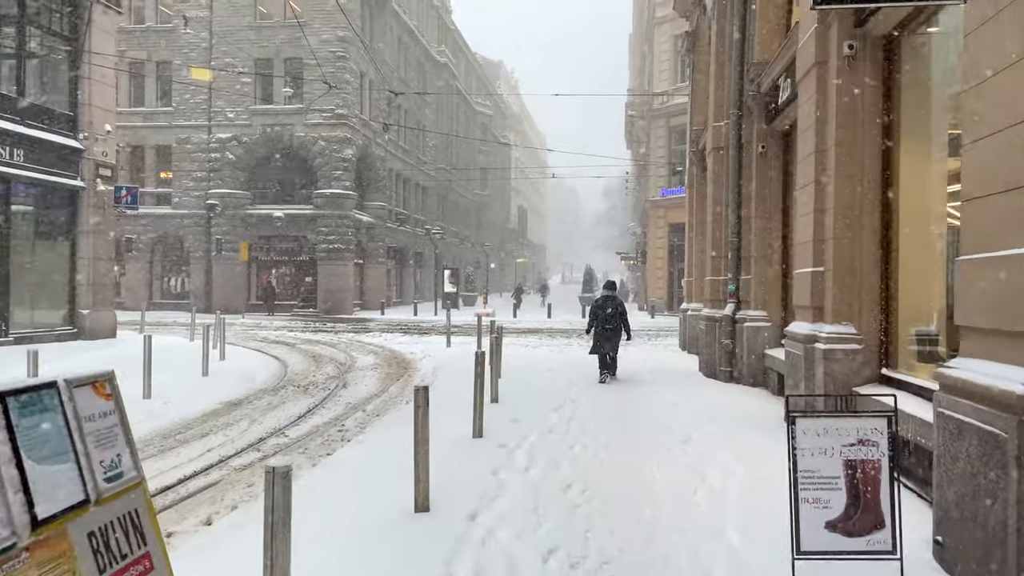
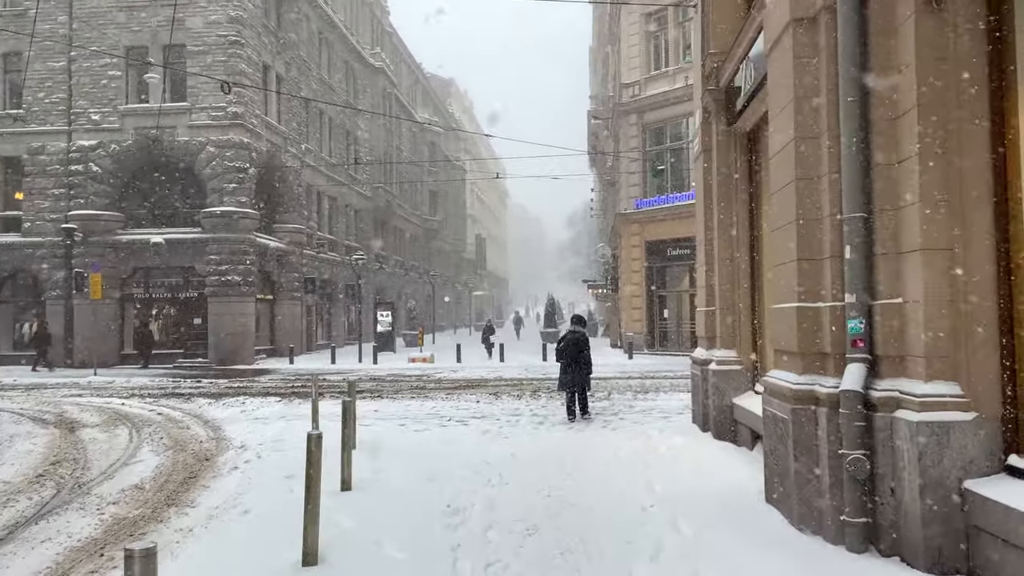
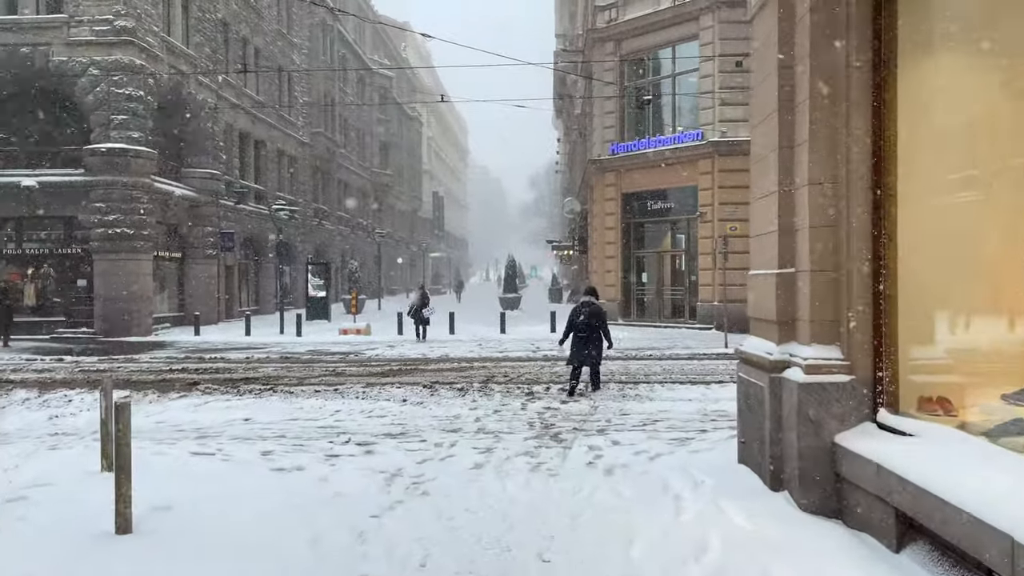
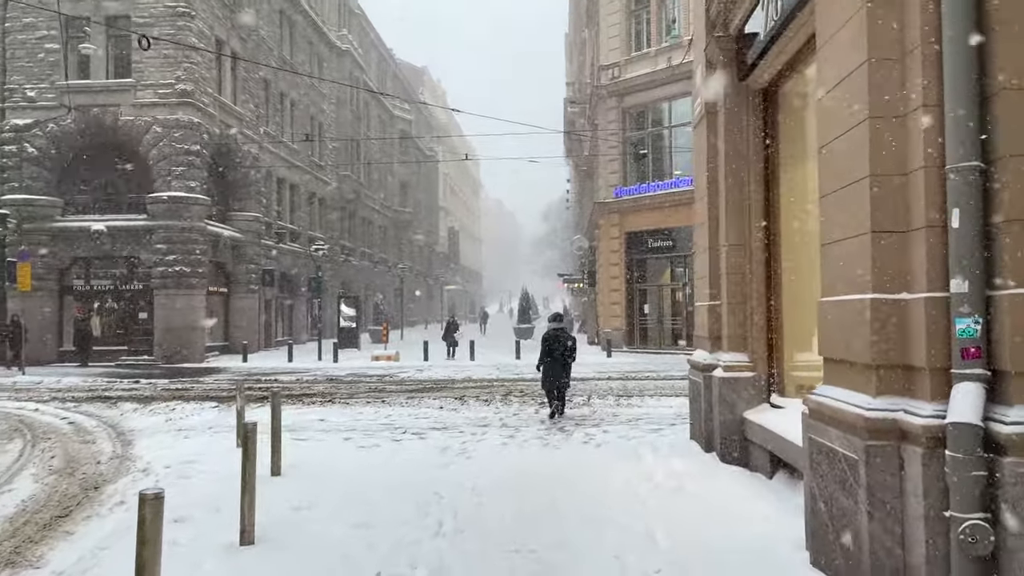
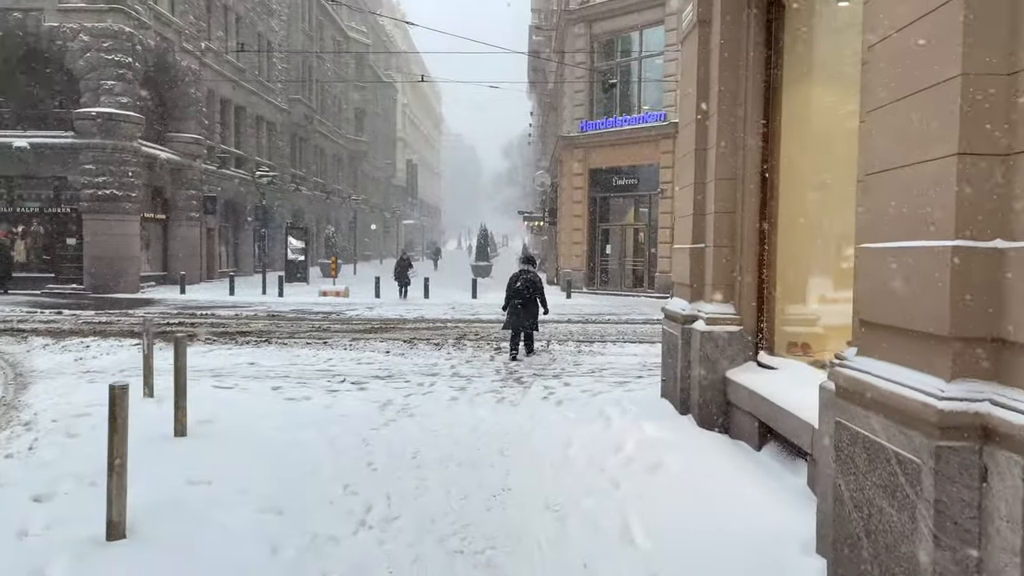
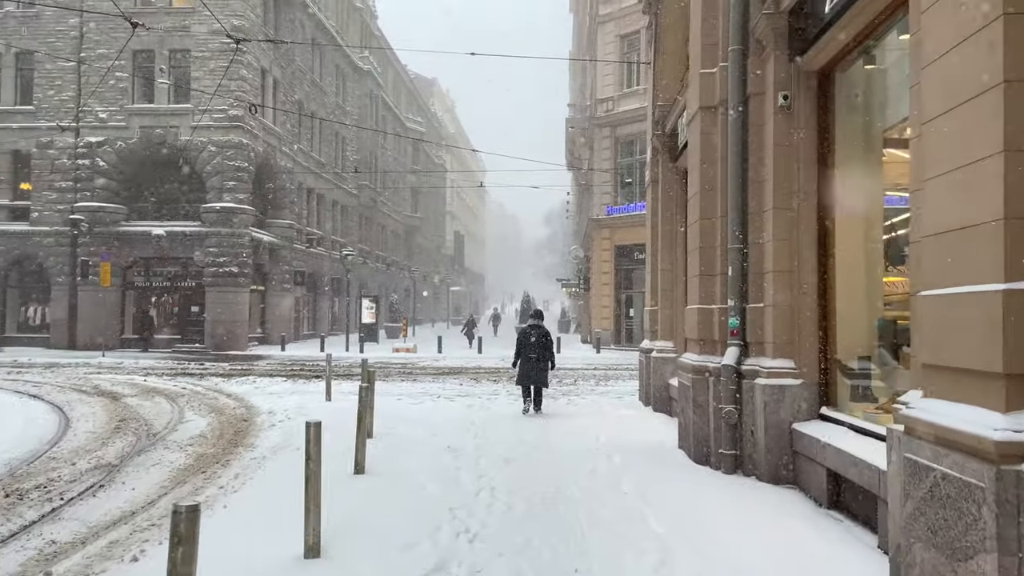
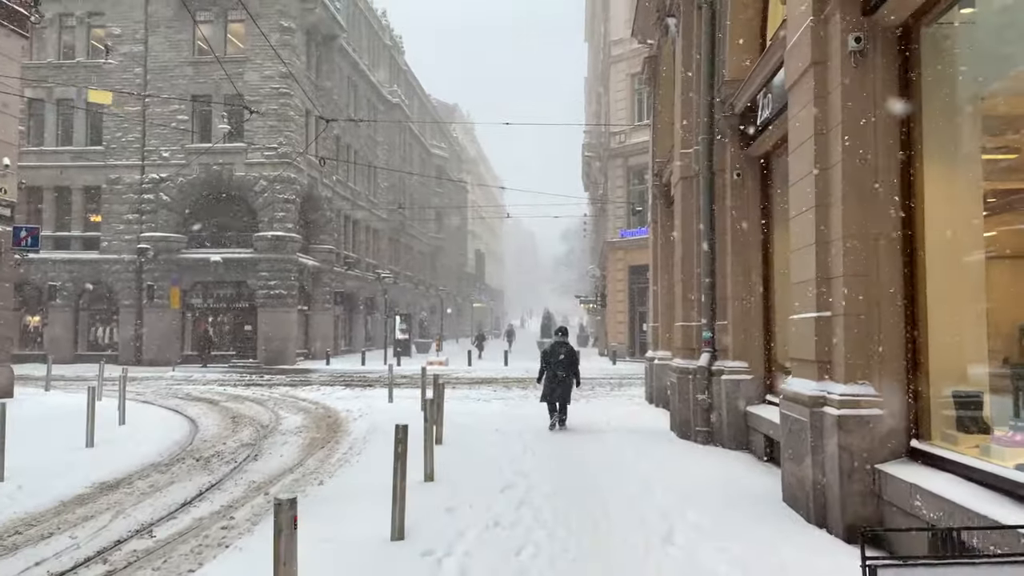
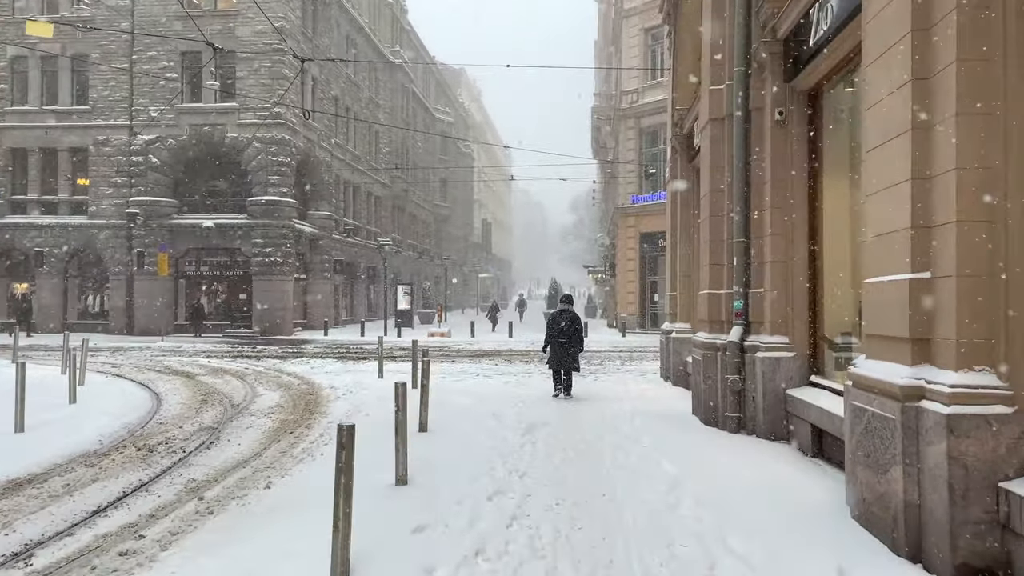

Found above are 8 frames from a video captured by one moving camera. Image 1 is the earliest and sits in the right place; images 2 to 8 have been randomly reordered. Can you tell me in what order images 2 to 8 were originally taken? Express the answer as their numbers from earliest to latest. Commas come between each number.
7, 8, 6, 2, 4, 5, 3
